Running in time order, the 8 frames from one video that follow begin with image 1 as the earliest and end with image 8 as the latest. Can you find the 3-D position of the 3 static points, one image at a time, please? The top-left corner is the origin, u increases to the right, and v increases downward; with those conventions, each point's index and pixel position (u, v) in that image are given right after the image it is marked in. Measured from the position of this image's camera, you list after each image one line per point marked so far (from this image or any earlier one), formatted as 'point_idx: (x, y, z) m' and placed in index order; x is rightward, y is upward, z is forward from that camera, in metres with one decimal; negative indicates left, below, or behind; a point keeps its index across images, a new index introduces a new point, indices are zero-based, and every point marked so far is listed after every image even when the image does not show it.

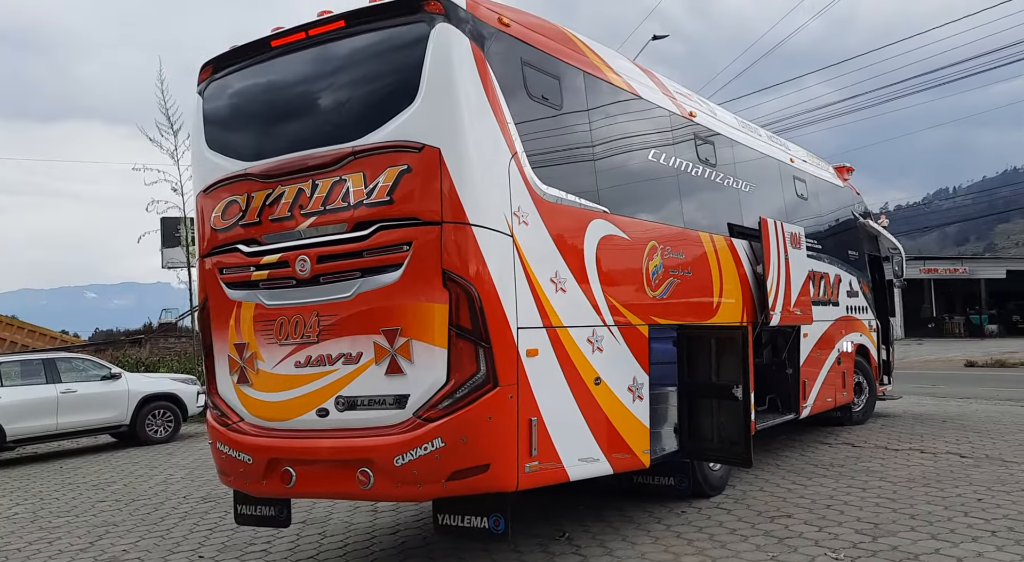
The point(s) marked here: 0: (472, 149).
0: (-0.2, +0.8, +4.2) m
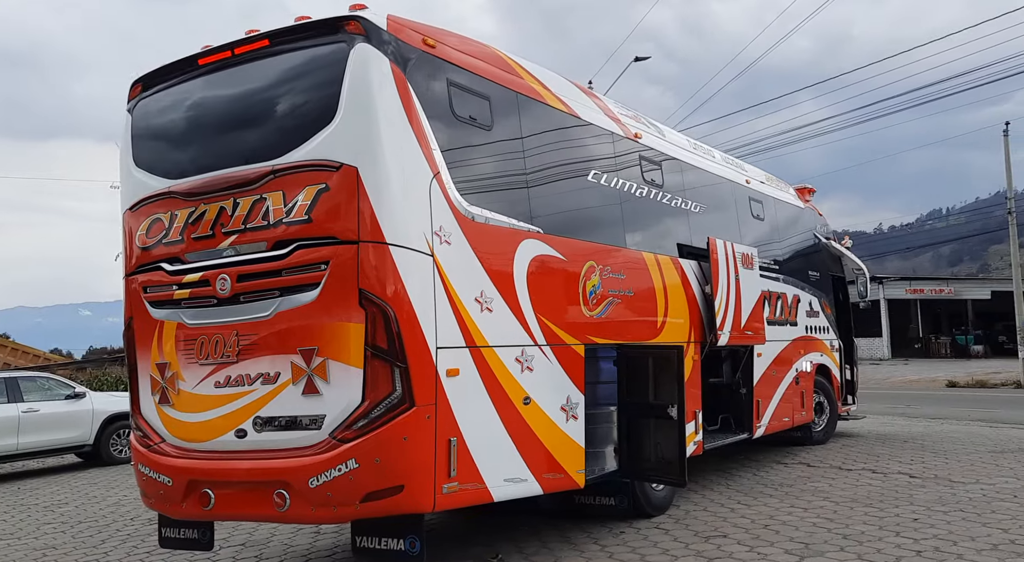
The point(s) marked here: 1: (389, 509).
0: (-0.7, +0.7, +4.2) m
1: (-0.7, -1.3, +4.1) m
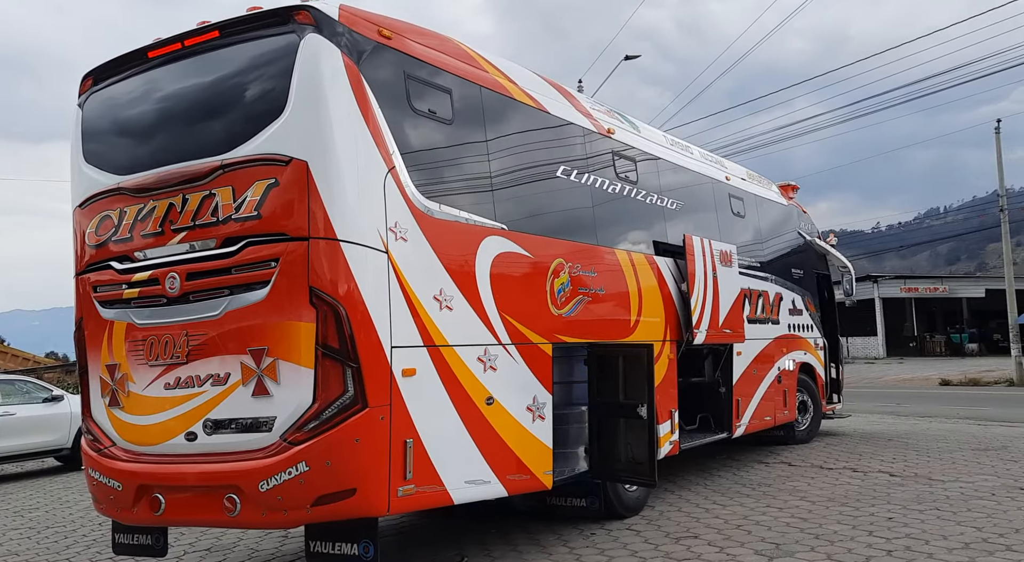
0: (-1.0, +0.7, +4.1) m
1: (-0.9, -1.3, +4.0) m
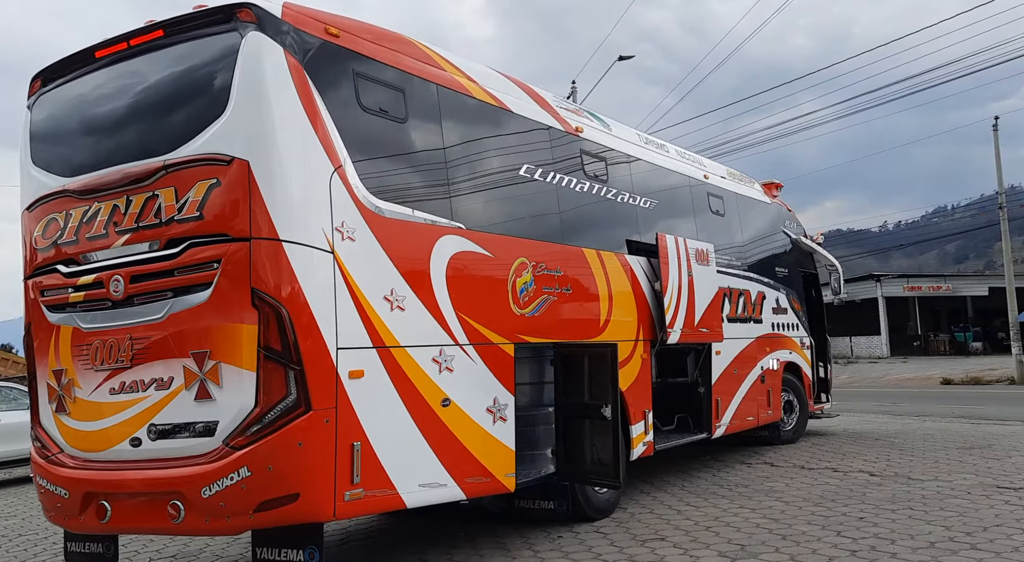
0: (-1.3, +0.7, +4.0) m
1: (-1.2, -1.3, +3.9) m
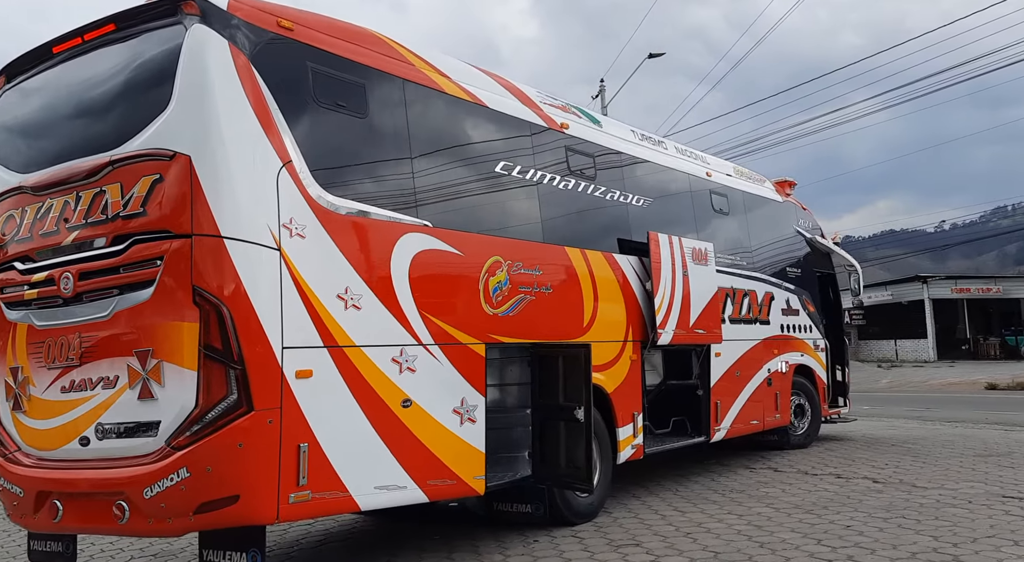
0: (-1.5, +0.7, +4.0) m
1: (-1.5, -1.3, +3.8) m
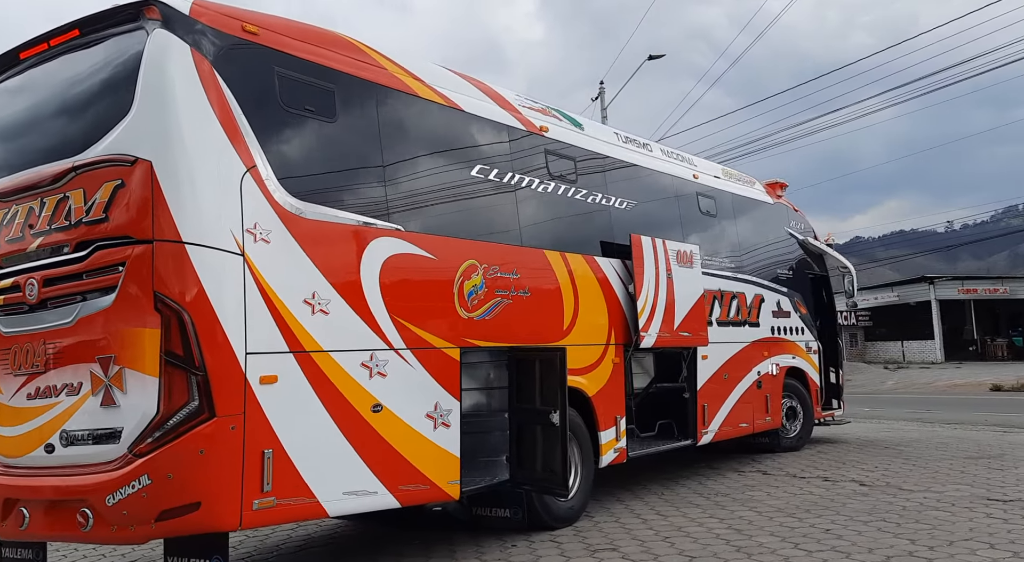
0: (-1.7, +0.6, +4.0) m
1: (-1.7, -1.3, +3.8) m
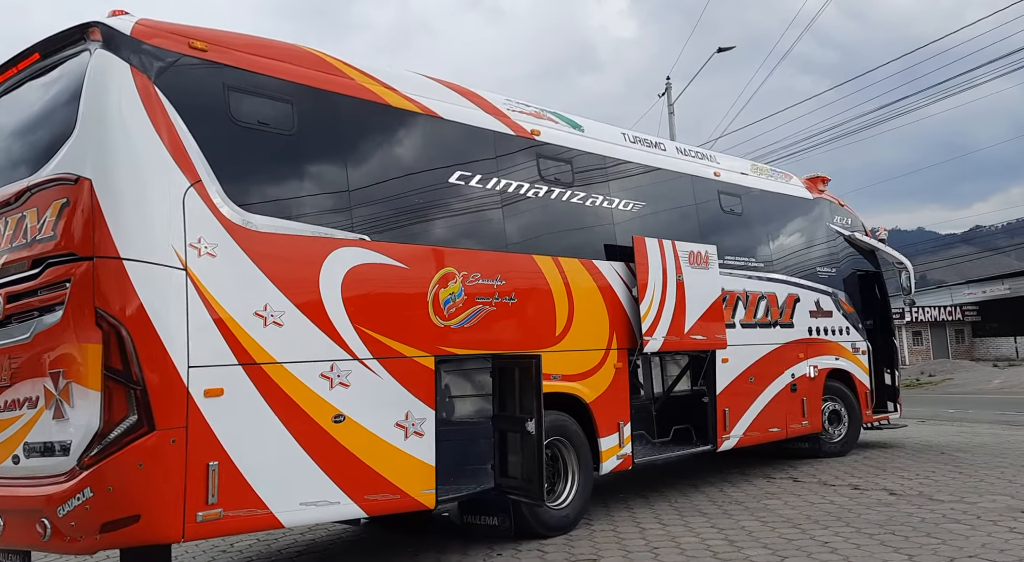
0: (-2.1, +0.6, +4.0) m
1: (-2.0, -1.4, +3.9) m
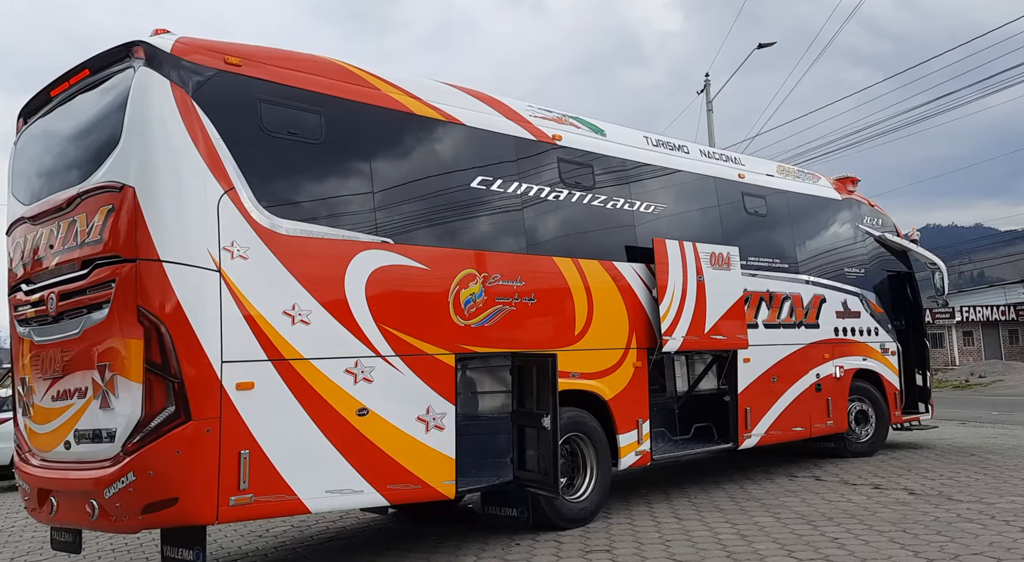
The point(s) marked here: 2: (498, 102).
0: (-2.0, +0.6, +4.4) m
1: (-2.0, -1.4, +4.2) m
2: (-0.1, +1.7, +6.8) m
